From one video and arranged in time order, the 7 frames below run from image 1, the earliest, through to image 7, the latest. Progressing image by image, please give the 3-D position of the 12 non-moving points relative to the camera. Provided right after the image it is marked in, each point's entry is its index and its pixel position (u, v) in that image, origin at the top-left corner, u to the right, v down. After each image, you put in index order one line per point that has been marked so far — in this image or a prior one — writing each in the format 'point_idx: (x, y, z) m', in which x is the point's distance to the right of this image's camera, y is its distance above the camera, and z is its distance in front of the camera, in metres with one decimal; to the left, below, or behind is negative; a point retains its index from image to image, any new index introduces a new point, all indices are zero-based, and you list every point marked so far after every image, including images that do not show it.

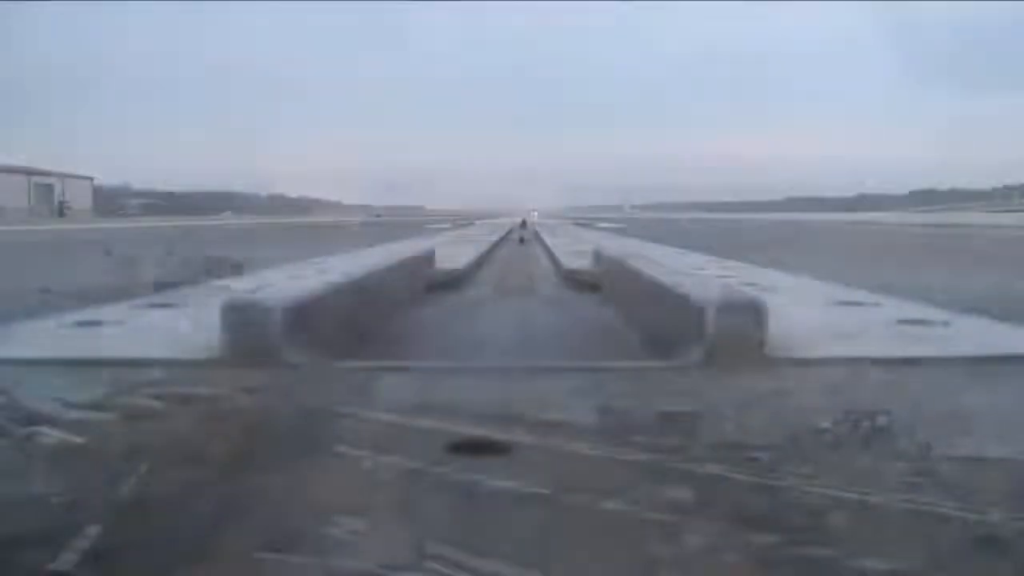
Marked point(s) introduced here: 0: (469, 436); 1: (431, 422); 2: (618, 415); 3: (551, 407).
0: (-0.1, -0.4, +7.8) m
1: (-0.3, -0.4, +8.0) m
2: (+0.3, -0.4, +8.0) m
3: (+0.1, -0.4, +8.2) m
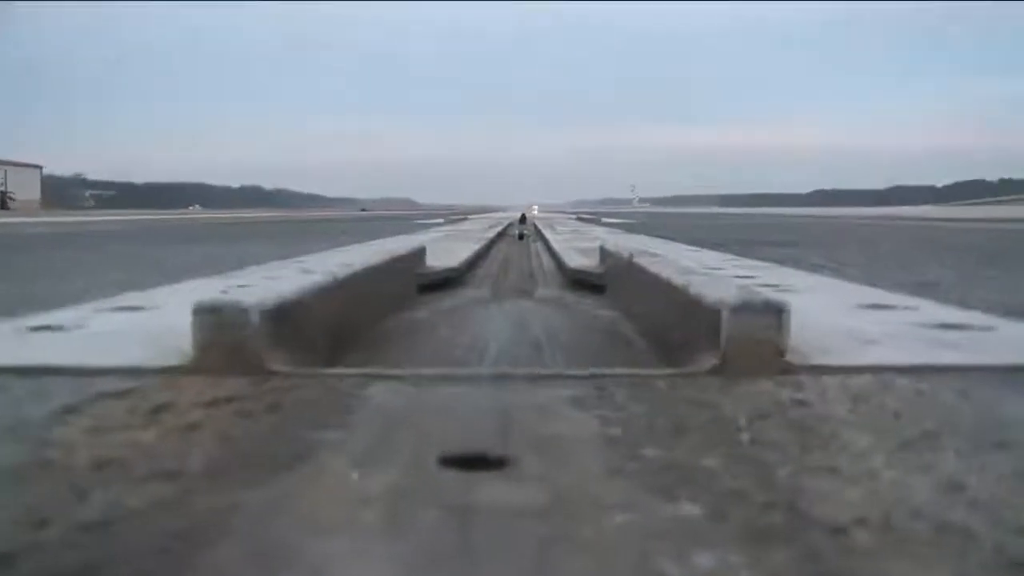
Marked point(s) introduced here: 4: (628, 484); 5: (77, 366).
0: (-0.1, -0.4, +7.2) m
1: (-0.3, -0.4, +7.4) m
2: (+0.3, -0.4, +7.4) m
3: (+0.1, -0.4, +7.6) m
4: (+0.3, -0.5, +6.7) m
5: (-1.5, -0.3, +8.6) m
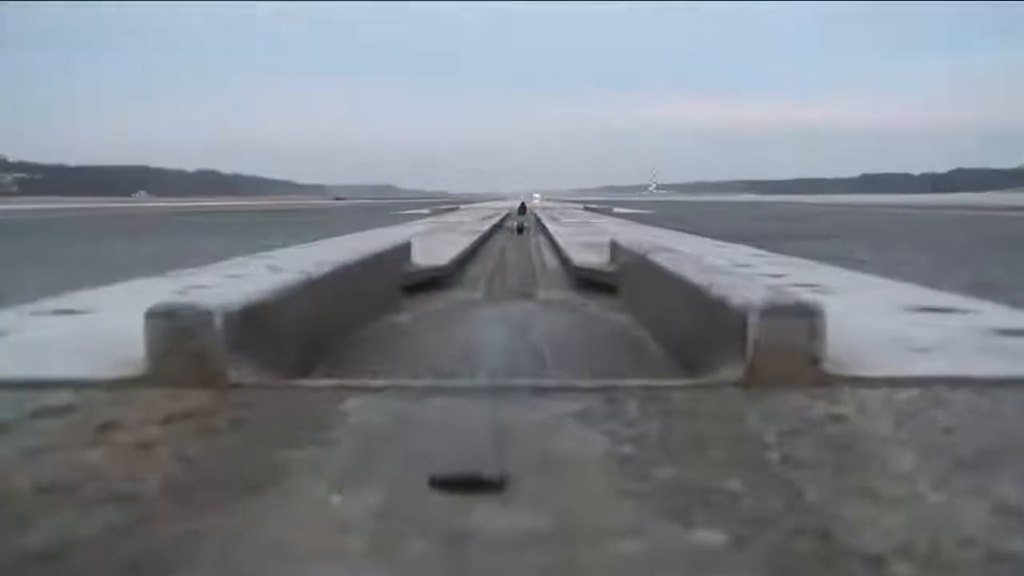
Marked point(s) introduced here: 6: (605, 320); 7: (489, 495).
0: (-0.2, -0.4, +6.3) m
1: (-0.3, -0.4, +6.5) m
2: (+0.3, -0.4, +6.6) m
3: (+0.1, -0.4, +6.7) m
4: (+0.3, -0.5, +5.9) m
5: (-1.5, -0.3, +7.7) m
6: (+0.4, -0.1, +11.3) m
7: (-0.1, -0.5, +6.0) m
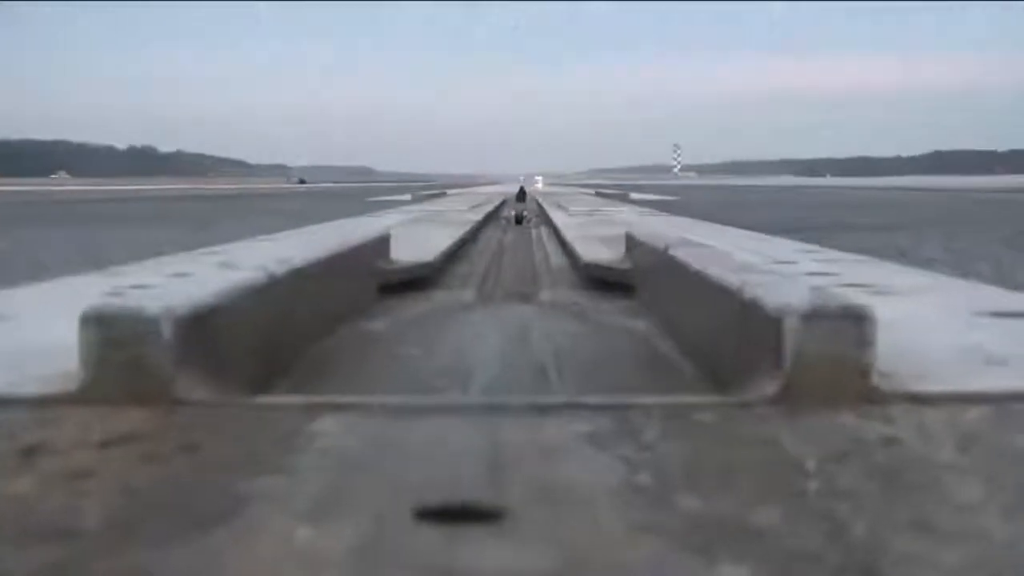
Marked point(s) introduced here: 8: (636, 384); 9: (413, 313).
0: (-0.2, -0.4, +5.4) m
1: (-0.3, -0.4, +5.6) m
2: (+0.3, -0.4, +5.6) m
3: (+0.1, -0.4, +5.8) m
4: (+0.3, -0.5, +5.0) m
5: (-1.5, -0.3, +6.8) m
6: (+0.4, -0.1, +10.3) m
7: (-0.1, -0.5, +5.1) m
8: (+0.4, -0.3, +7.2) m
9: (-0.4, -0.1, +10.2) m
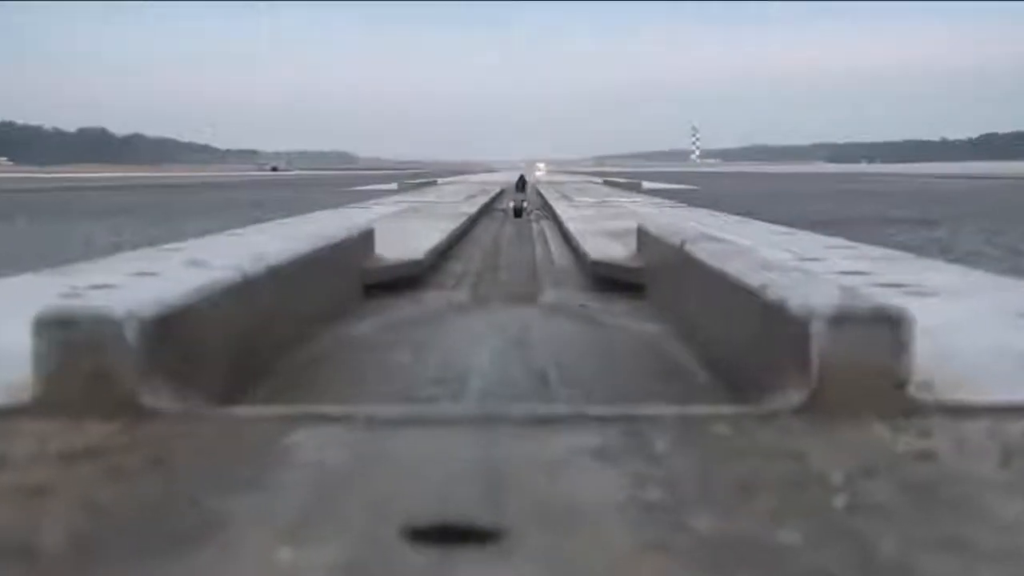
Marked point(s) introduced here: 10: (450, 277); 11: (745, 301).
0: (-0.2, -0.4, +4.9) m
1: (-0.3, -0.4, +5.1) m
2: (+0.3, -0.4, +5.2) m
3: (+0.1, -0.4, +5.3) m
4: (+0.3, -0.5, +4.5) m
5: (-1.5, -0.3, +6.3) m
6: (+0.4, -0.1, +9.9) m
7: (-0.1, -0.5, +4.6) m
8: (+0.4, -0.3, +6.8) m
9: (-0.4, -0.1, +9.7) m
10: (-0.3, +0.1, +12.7) m
11: (+0.6, 0.0, +6.4) m
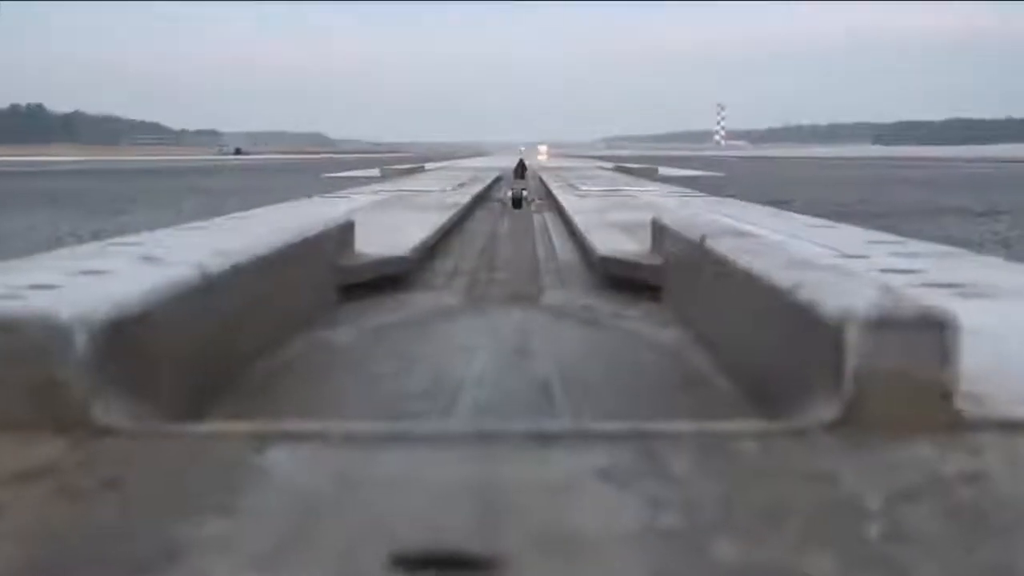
0: (-0.2, -0.5, +4.4) m
1: (-0.3, -0.4, +4.6) m
2: (+0.3, -0.4, +4.6) m
3: (+0.1, -0.4, +4.8) m
4: (+0.3, -0.5, +3.9) m
5: (-1.5, -0.3, +5.8) m
6: (+0.4, -0.1, +9.3) m
7: (-0.1, -0.5, +4.0) m
8: (+0.4, -0.3, +6.2) m
9: (-0.4, -0.1, +9.2) m
10: (-0.3, +0.1, +12.2) m
11: (+0.6, 0.0, +5.9) m
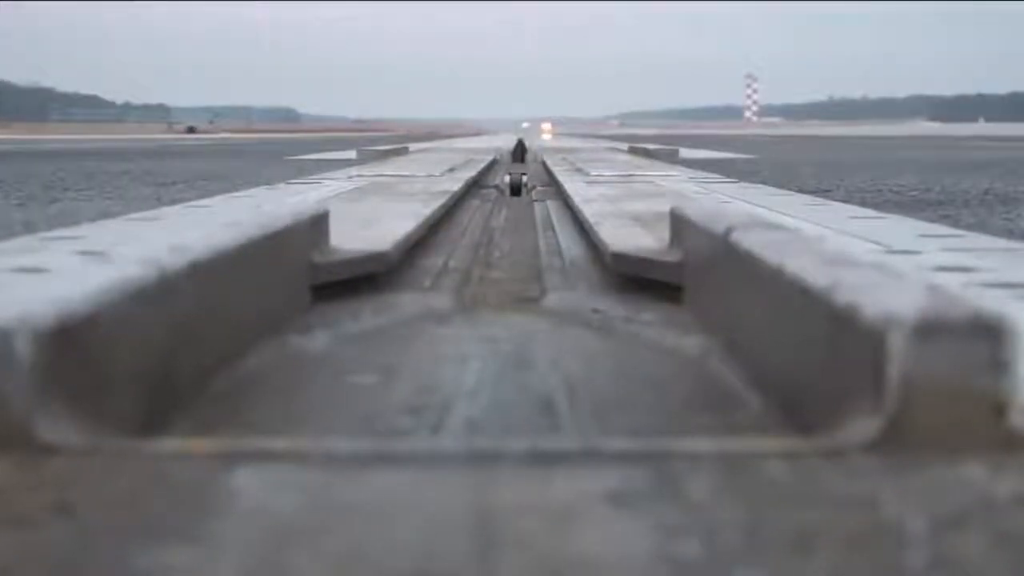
0: (-0.2, -0.5, +3.9) m
1: (-0.3, -0.4, +4.1) m
2: (+0.3, -0.4, +4.1) m
3: (+0.1, -0.4, +4.3) m
4: (+0.3, -0.5, +3.4) m
5: (-1.5, -0.3, +5.3) m
6: (+0.4, -0.1, +8.8) m
7: (-0.1, -0.5, +3.5) m
8: (+0.4, -0.3, +5.7) m
9: (-0.4, -0.1, +8.7) m
10: (-0.3, +0.1, +11.7) m
11: (+0.6, 0.0, +5.4) m
